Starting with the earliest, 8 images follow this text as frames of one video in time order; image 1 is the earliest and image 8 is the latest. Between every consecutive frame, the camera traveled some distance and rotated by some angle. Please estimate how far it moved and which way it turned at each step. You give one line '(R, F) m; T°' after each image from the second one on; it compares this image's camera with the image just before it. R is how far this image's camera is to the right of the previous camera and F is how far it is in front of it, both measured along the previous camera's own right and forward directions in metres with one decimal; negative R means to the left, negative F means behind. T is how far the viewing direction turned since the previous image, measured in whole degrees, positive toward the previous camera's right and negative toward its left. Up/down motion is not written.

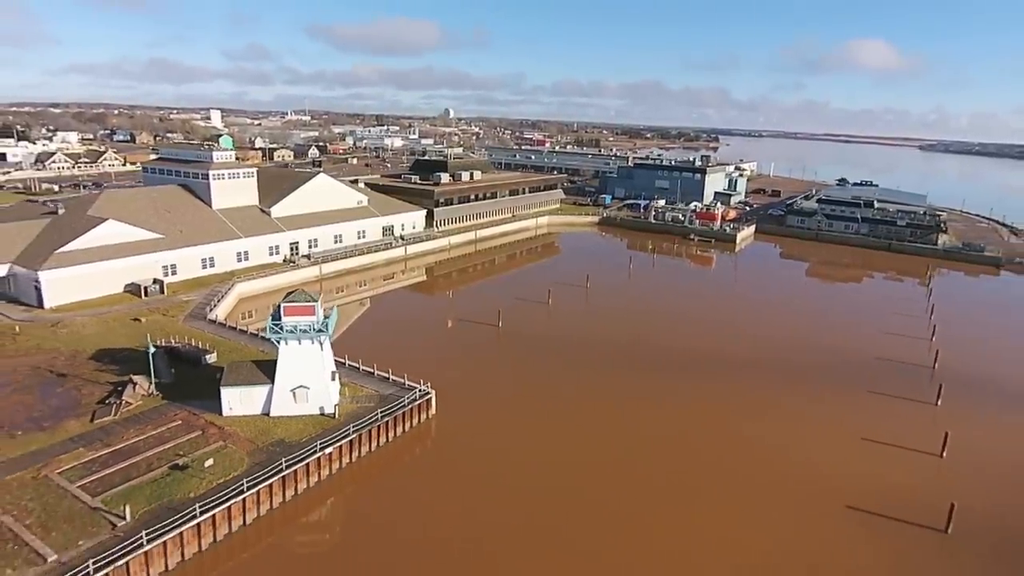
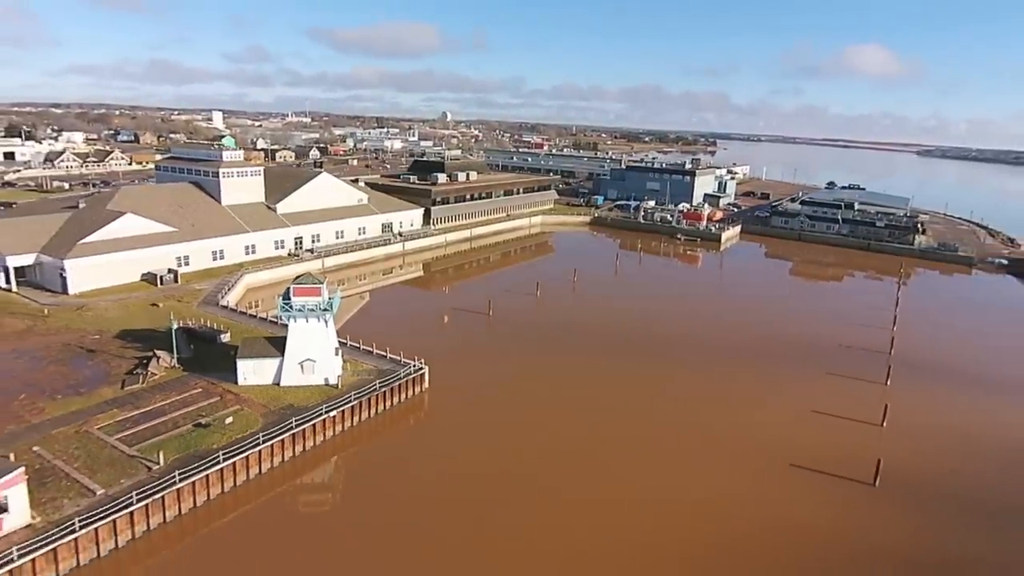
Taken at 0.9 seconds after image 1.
(+0.4, -1.7) m; 0°
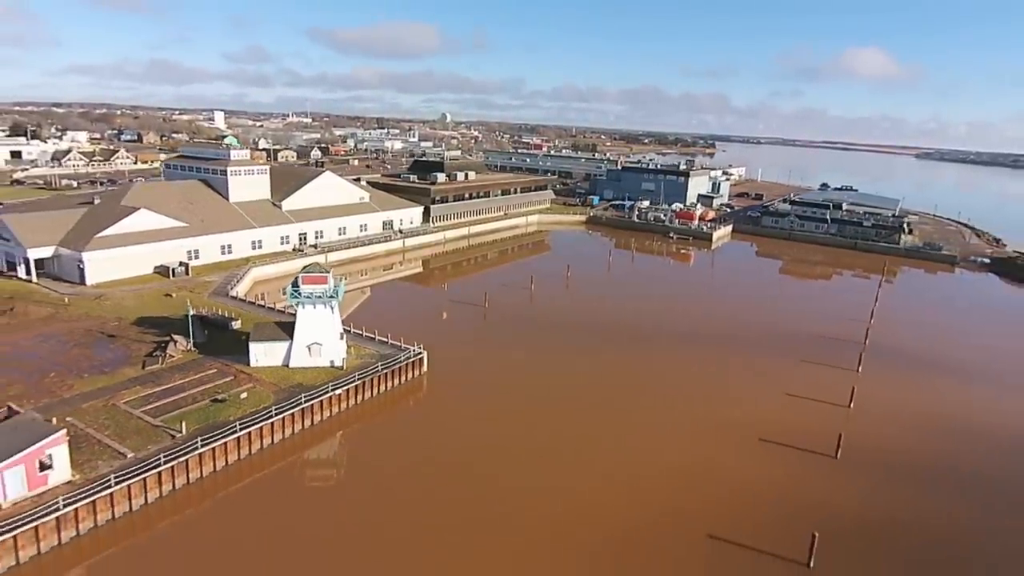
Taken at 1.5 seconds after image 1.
(+0.2, -1.2) m; 0°
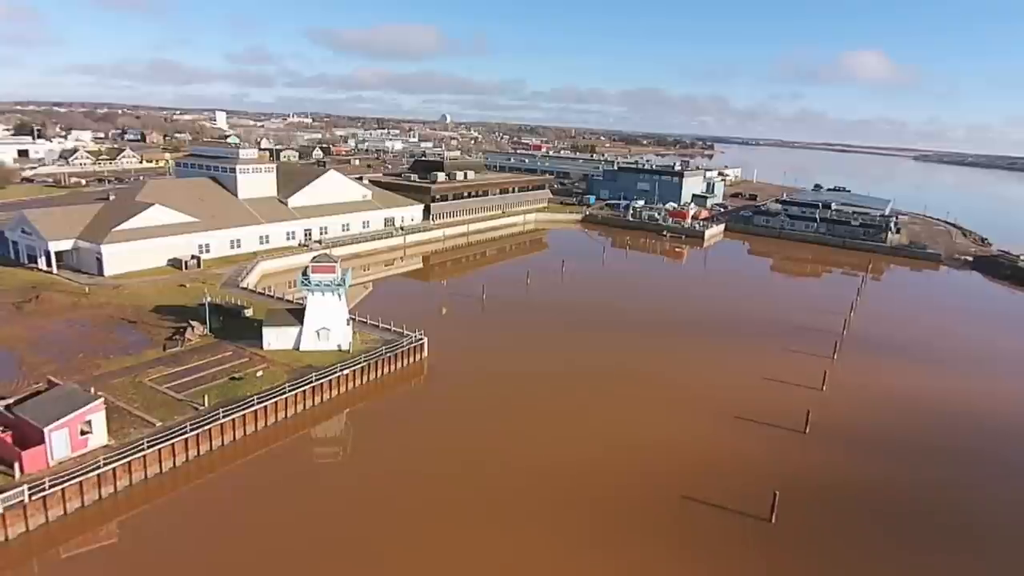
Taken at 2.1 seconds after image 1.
(+0.1, -1.2) m; 0°
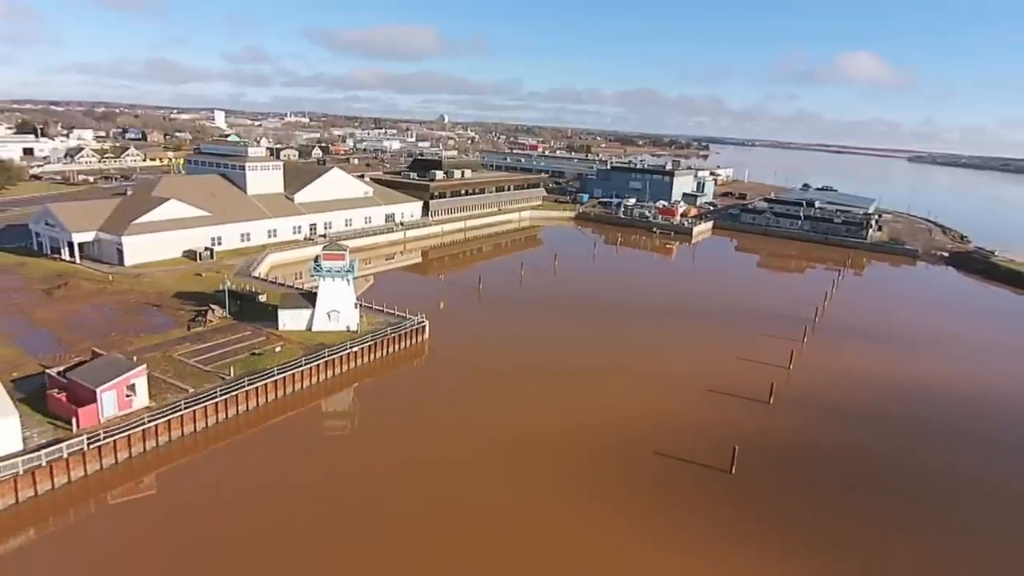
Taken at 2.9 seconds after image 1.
(+0.1, -1.7) m; 0°
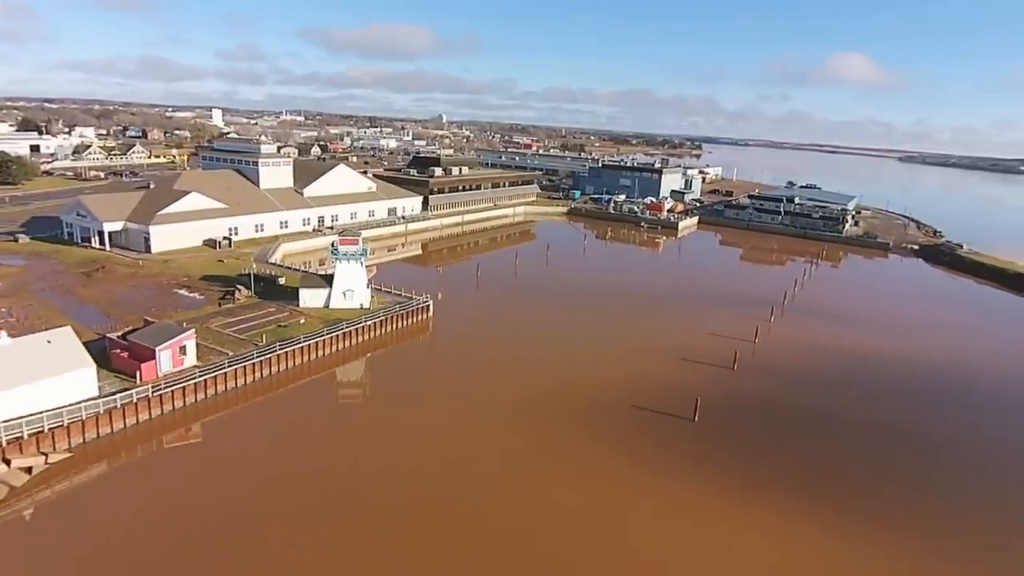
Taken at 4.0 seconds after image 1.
(-0.1, -2.4) m; +1°
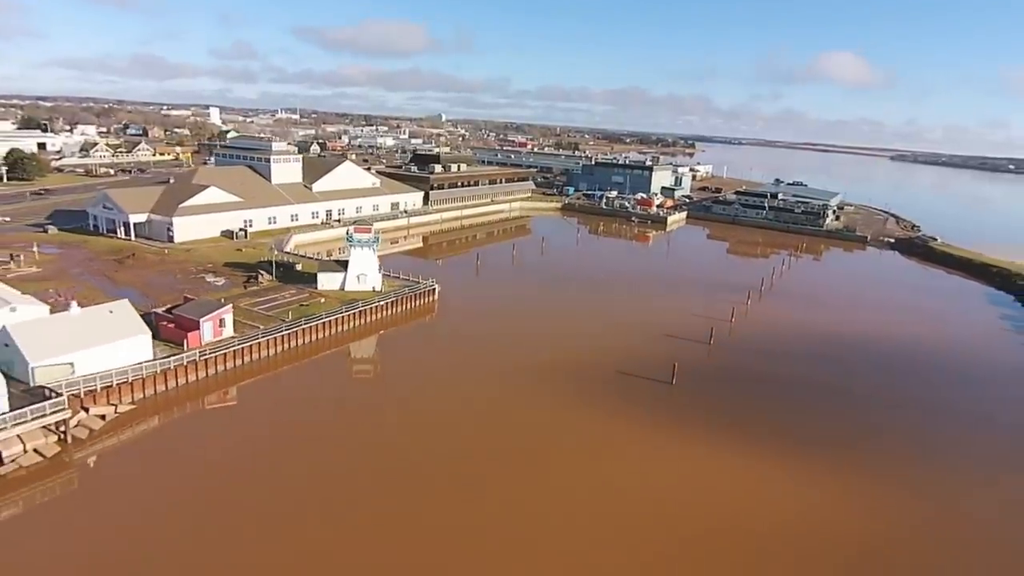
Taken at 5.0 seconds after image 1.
(-0.2, -2.2) m; +1°
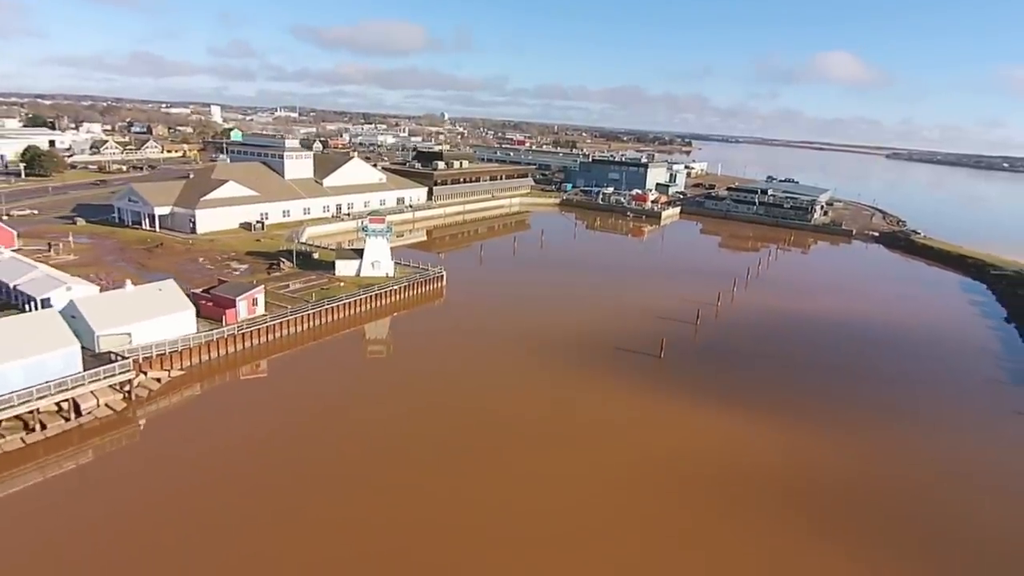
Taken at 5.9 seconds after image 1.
(-0.2, -2.0) m; 0°
